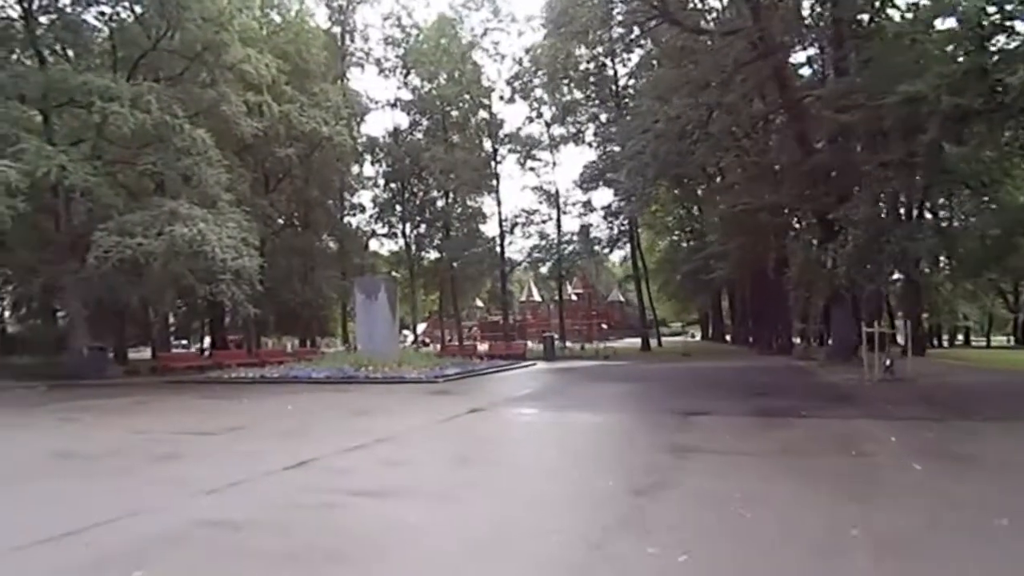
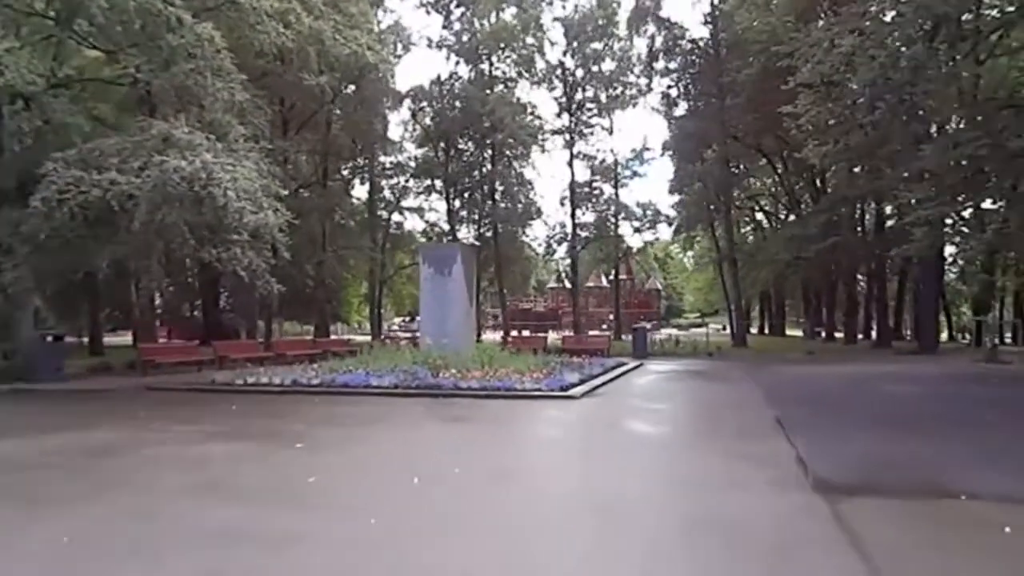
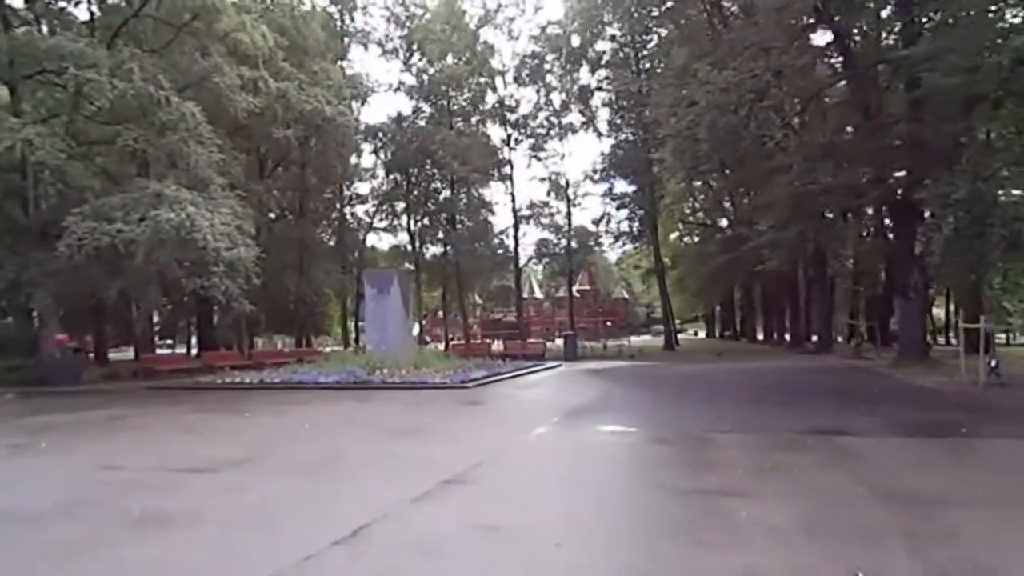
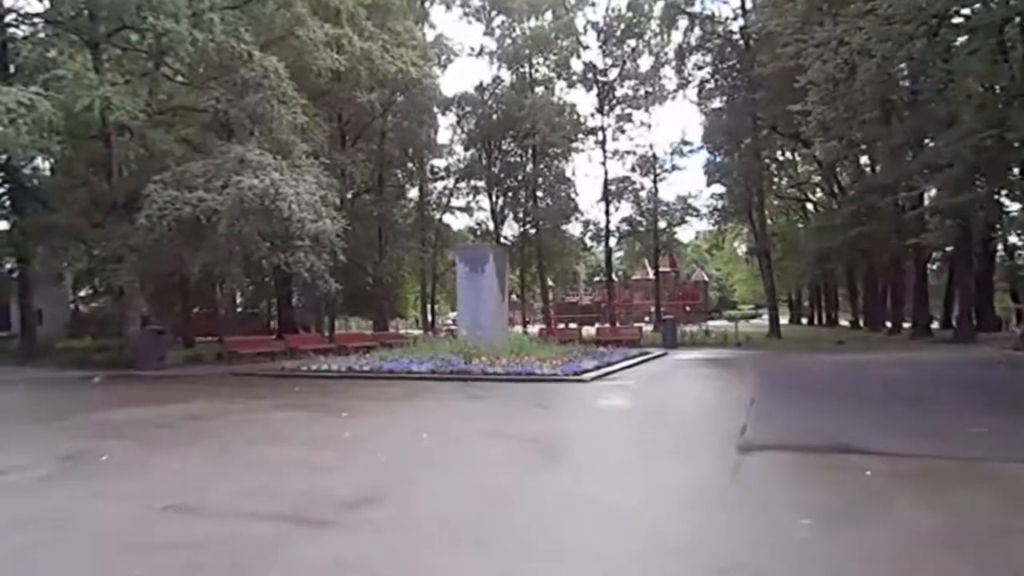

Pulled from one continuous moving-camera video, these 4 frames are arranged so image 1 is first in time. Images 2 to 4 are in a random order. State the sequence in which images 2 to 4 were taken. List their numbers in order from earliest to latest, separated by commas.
3, 4, 2
